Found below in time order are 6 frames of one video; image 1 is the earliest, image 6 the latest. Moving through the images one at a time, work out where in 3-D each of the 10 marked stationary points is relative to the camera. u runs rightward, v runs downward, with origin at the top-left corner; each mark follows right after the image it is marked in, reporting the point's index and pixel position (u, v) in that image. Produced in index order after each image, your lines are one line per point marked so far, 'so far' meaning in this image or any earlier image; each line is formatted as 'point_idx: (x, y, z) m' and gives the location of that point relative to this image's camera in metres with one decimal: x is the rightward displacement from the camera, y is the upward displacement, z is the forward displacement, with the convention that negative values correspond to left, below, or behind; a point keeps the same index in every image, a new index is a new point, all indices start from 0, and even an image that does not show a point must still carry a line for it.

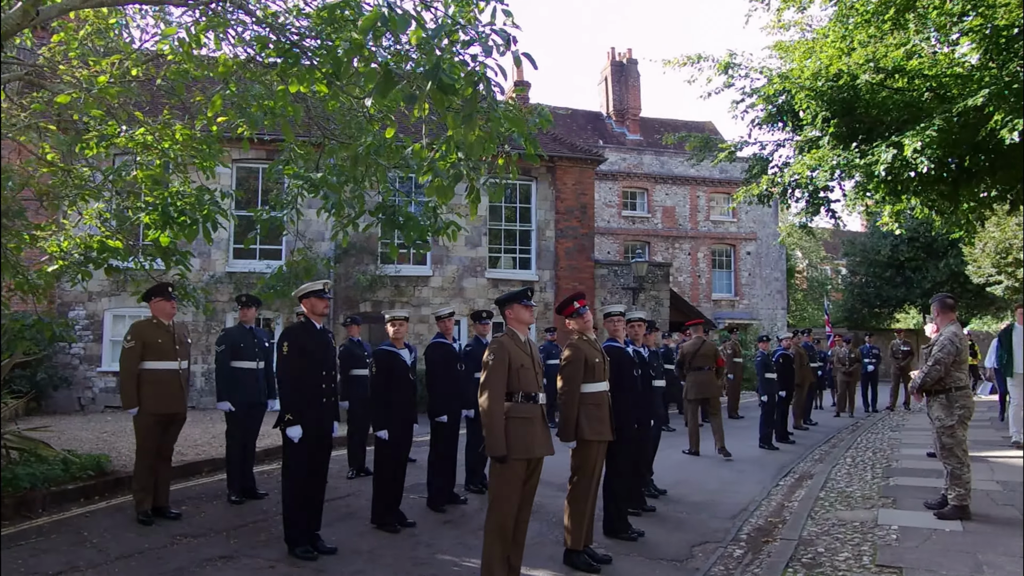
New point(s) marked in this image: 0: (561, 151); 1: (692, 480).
0: (+1.1, +3.2, +18.6) m
1: (+2.0, -2.2, +9.0) m
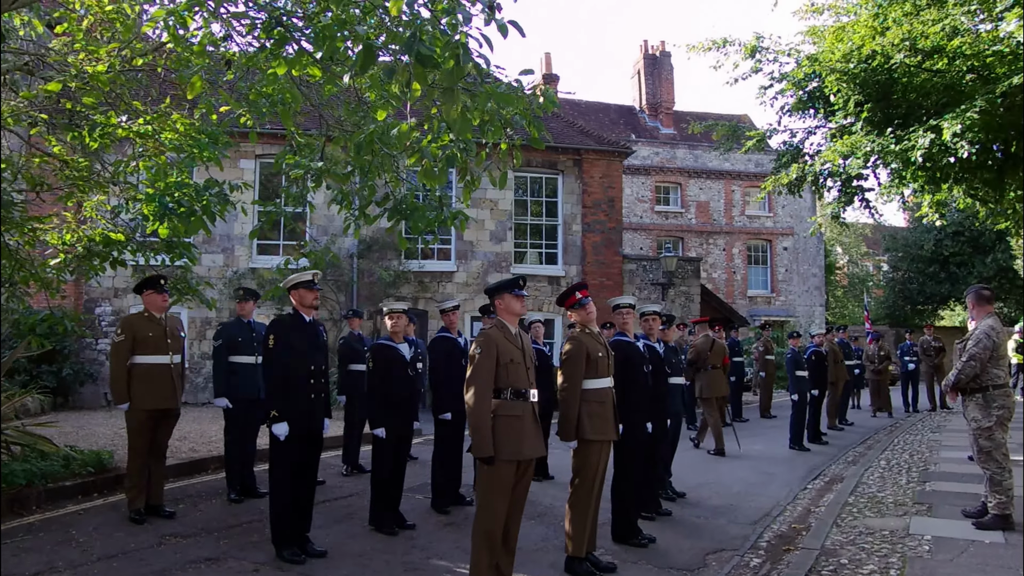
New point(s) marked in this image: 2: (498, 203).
0: (+1.7, +3.3, +18.2) m
1: (+2.2, -2.1, +8.6) m
2: (-0.3, +1.9, +17.8) m
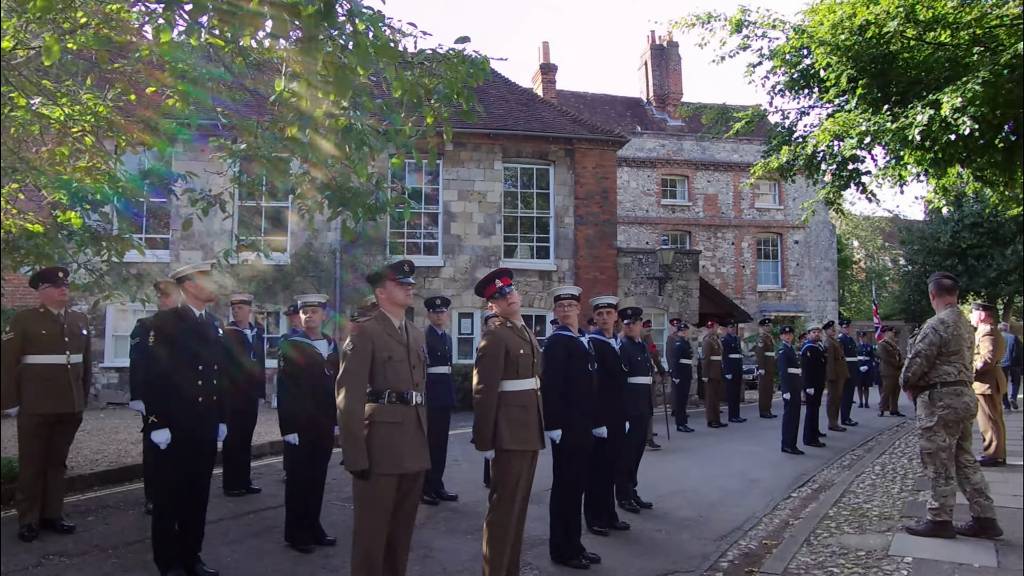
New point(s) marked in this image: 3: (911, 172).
0: (+1.5, +3.4, +17.5) m
1: (+1.7, -2.0, +7.9) m
2: (-0.6, +2.0, +17.2) m
3: (+5.2, +1.5, +10.4) m
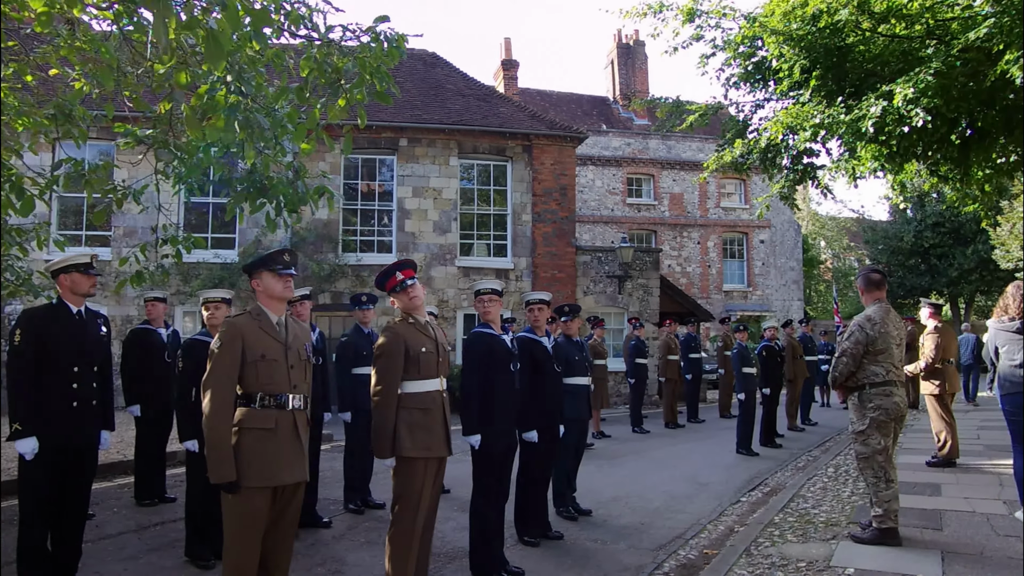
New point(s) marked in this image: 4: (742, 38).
0: (+0.6, +3.5, +17.2) m
1: (+1.1, -2.0, +7.5) m
2: (-1.5, +2.0, +16.7) m
3: (+4.5, +1.6, +10.1) m
4: (+3.1, +3.3, +10.7) m
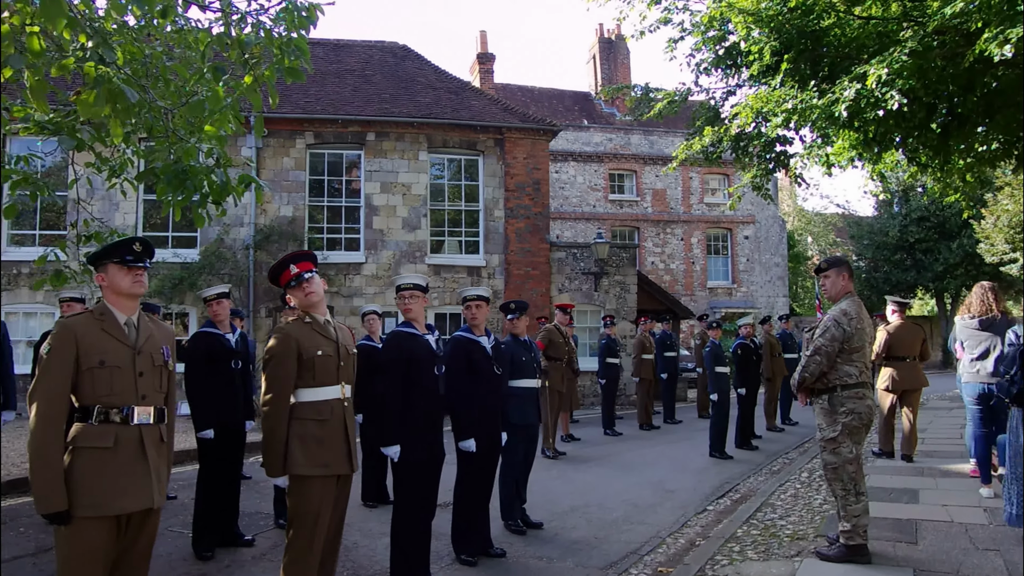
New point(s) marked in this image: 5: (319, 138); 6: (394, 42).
0: (0.0, +3.5, +16.6) m
1: (+0.7, -1.9, +7.0) m
2: (-2.1, +2.1, +16.2) m
3: (+4.0, +1.6, +9.7) m
4: (+2.6, +3.4, +10.2) m
5: (-3.9, +3.0, +15.9) m
6: (-2.8, +5.9, +19.0) m
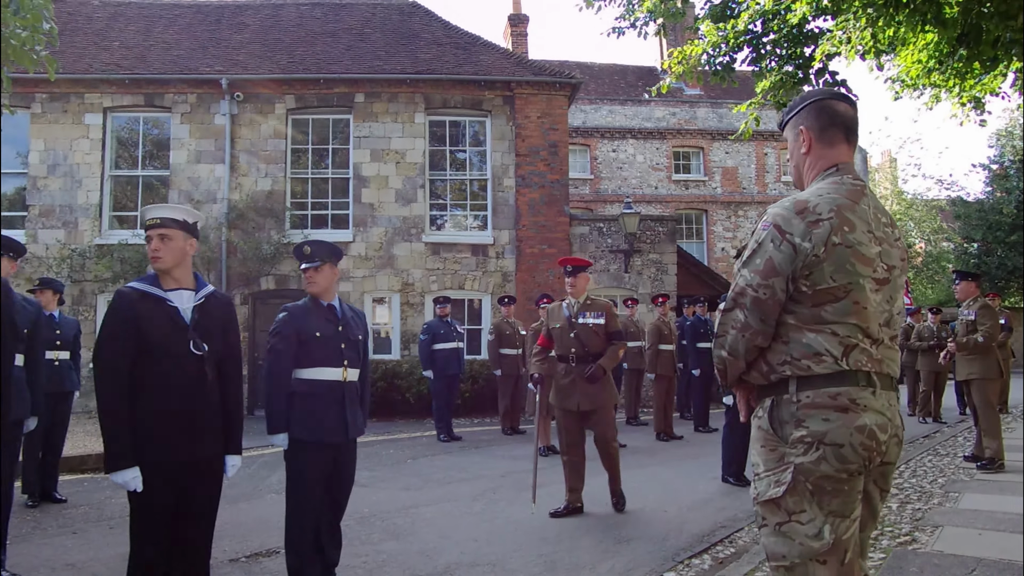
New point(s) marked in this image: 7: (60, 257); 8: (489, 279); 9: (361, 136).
0: (+0.2, +3.8, +14.2) m
1: (-0.2, -1.6, +4.5) m
2: (-1.9, +2.4, +14.0) m
3: (+3.4, +2.0, +6.8) m
4: (+2.0, +3.8, +7.5) m
5: (-3.7, +3.3, +13.9) m
6: (-2.3, +6.1, +16.9) m
7: (-7.6, +0.5, +13.3) m
8: (-0.4, +0.2, +13.9) m
9: (-2.7, +2.7, +14.0) m
